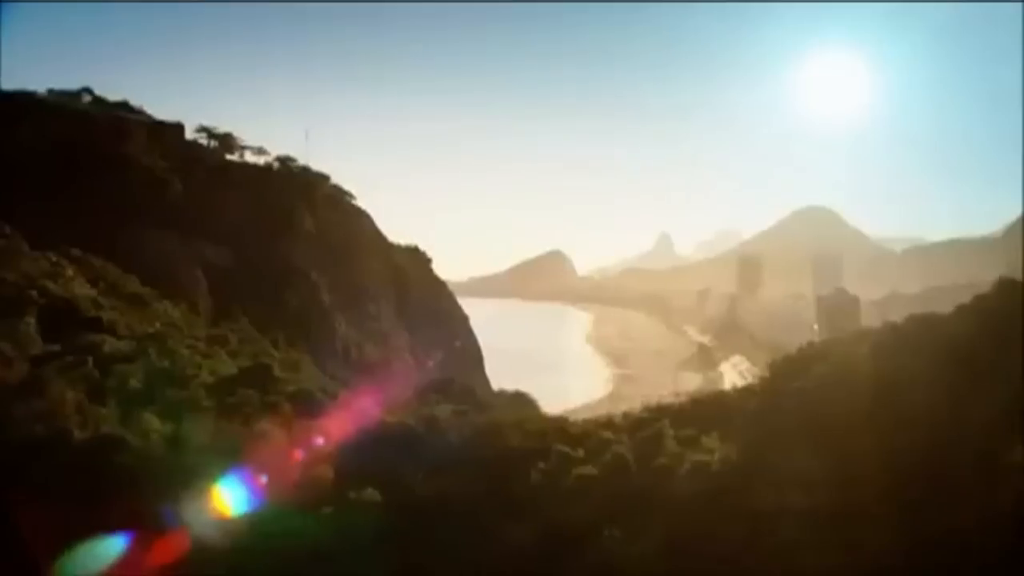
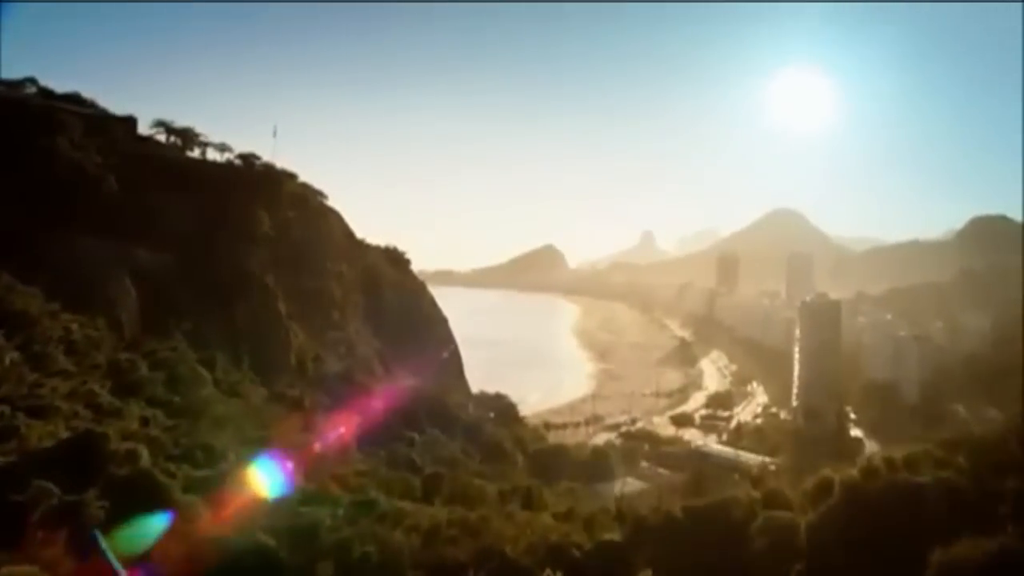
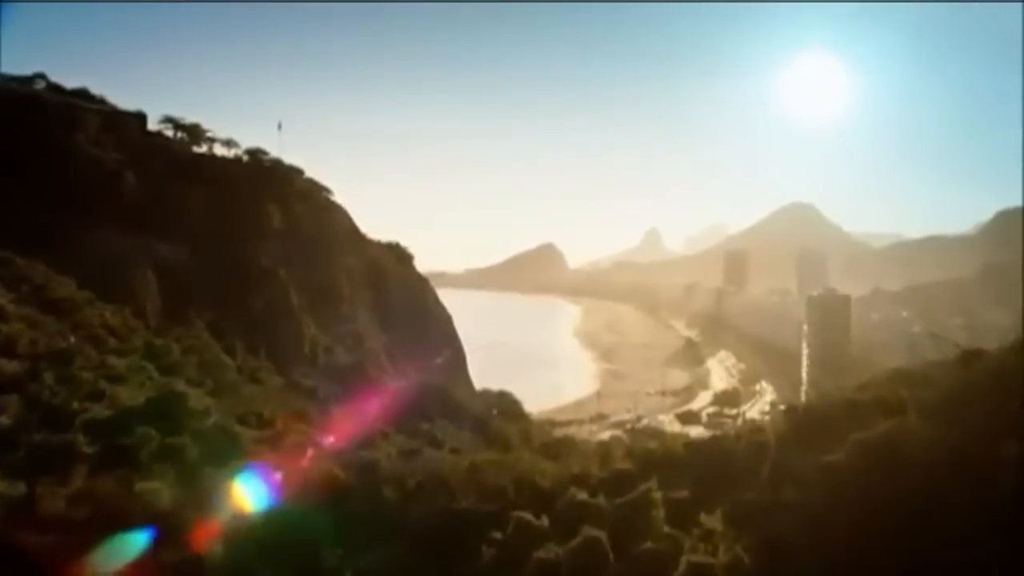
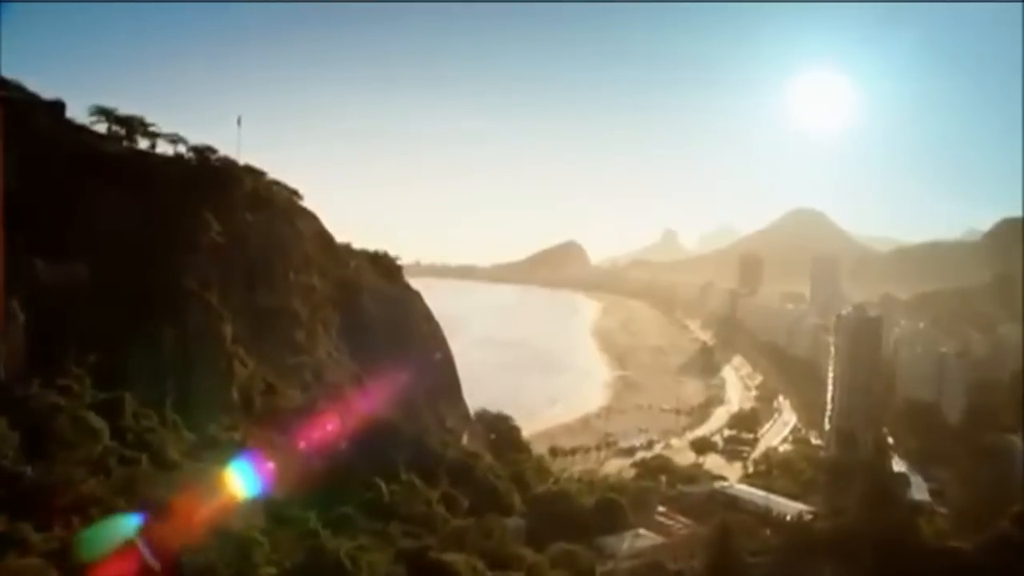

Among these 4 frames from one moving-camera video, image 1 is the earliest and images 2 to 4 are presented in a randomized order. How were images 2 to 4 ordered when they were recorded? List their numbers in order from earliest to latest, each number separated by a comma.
3, 2, 4
